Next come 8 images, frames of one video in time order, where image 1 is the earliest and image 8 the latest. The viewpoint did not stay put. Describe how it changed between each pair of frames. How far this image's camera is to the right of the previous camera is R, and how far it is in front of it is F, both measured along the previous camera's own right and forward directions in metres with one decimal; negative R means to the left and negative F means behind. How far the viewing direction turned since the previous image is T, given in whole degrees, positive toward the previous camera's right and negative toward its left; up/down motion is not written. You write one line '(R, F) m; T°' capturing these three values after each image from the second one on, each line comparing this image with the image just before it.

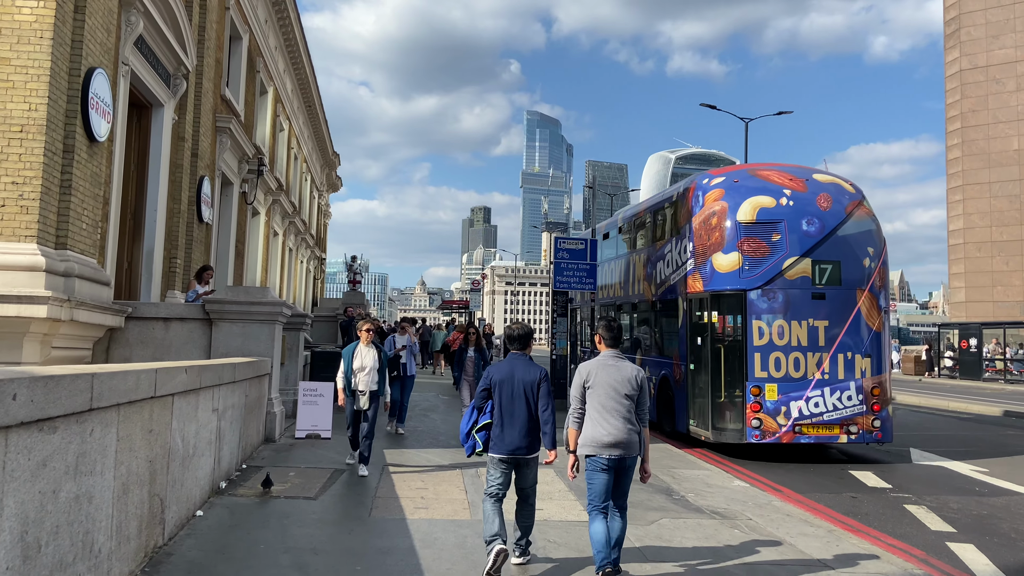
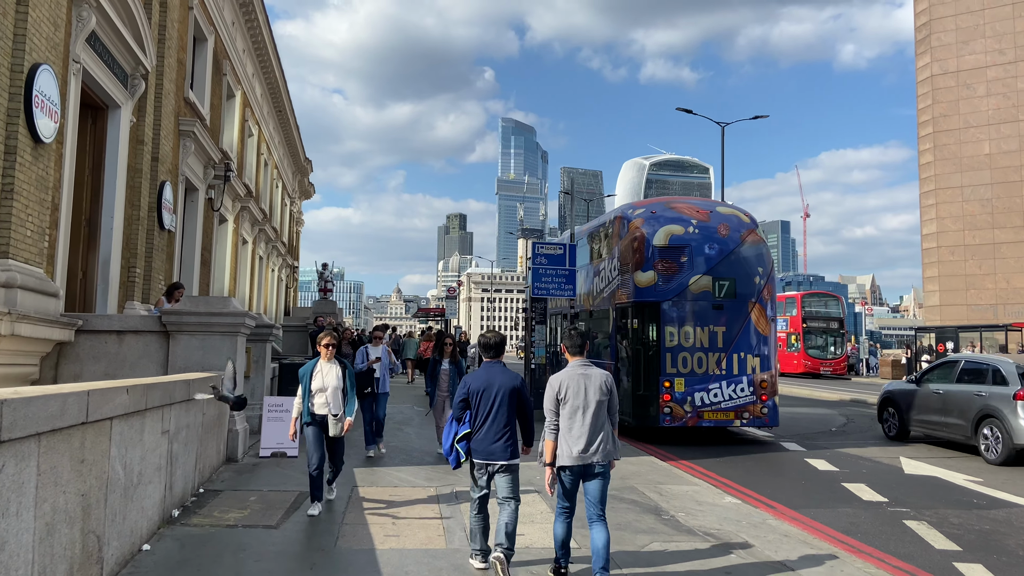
(0.0, +0.5) m; +2°
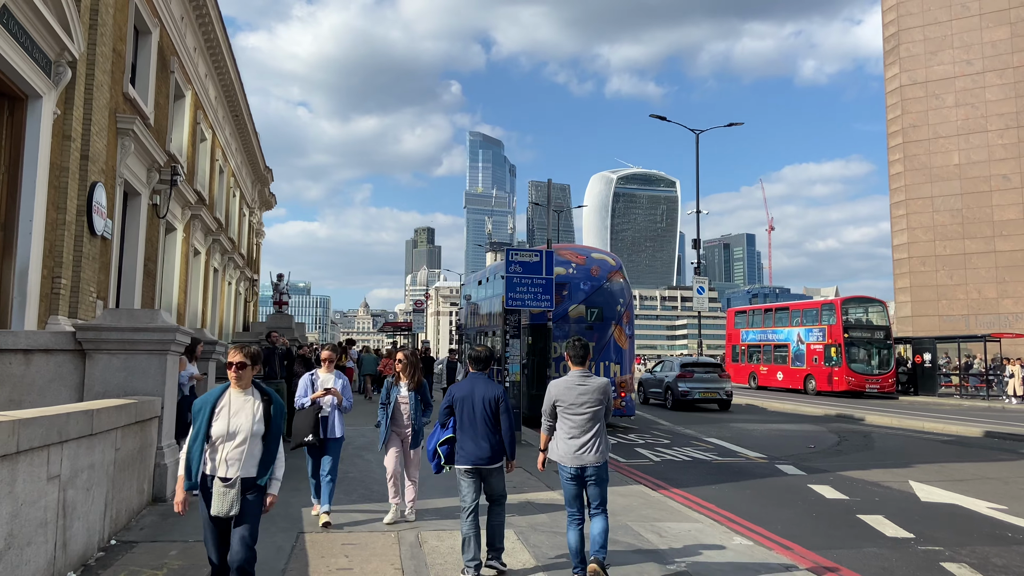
(-0.1, +1.1) m; +2°
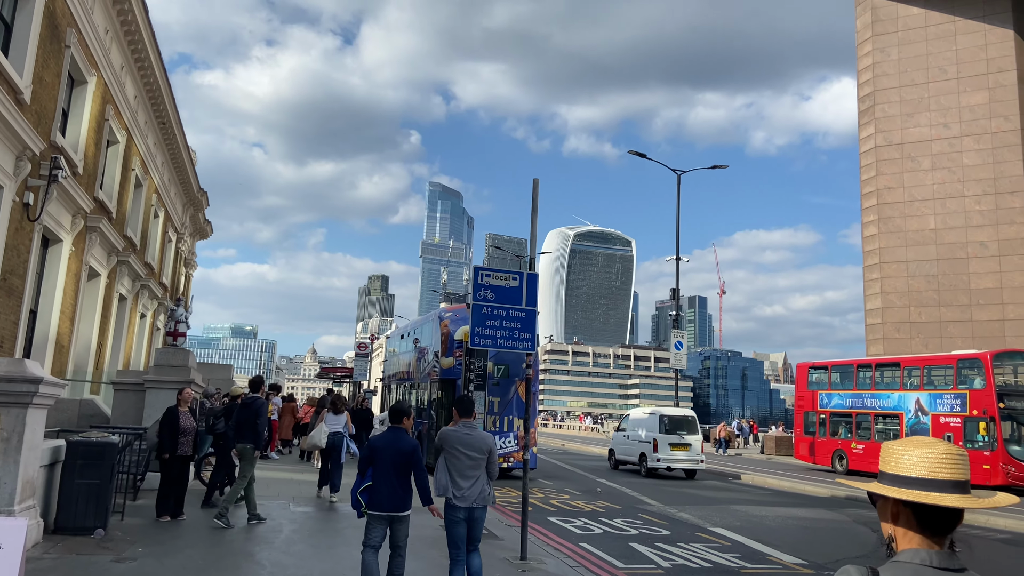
(-0.2, +3.1) m; +3°
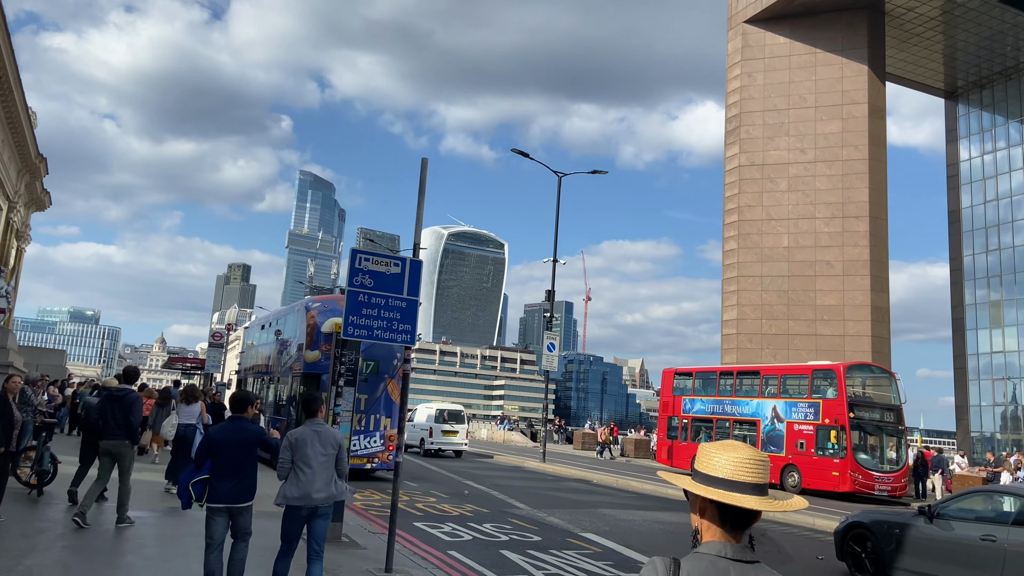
(-0.1, +0.6) m; +10°
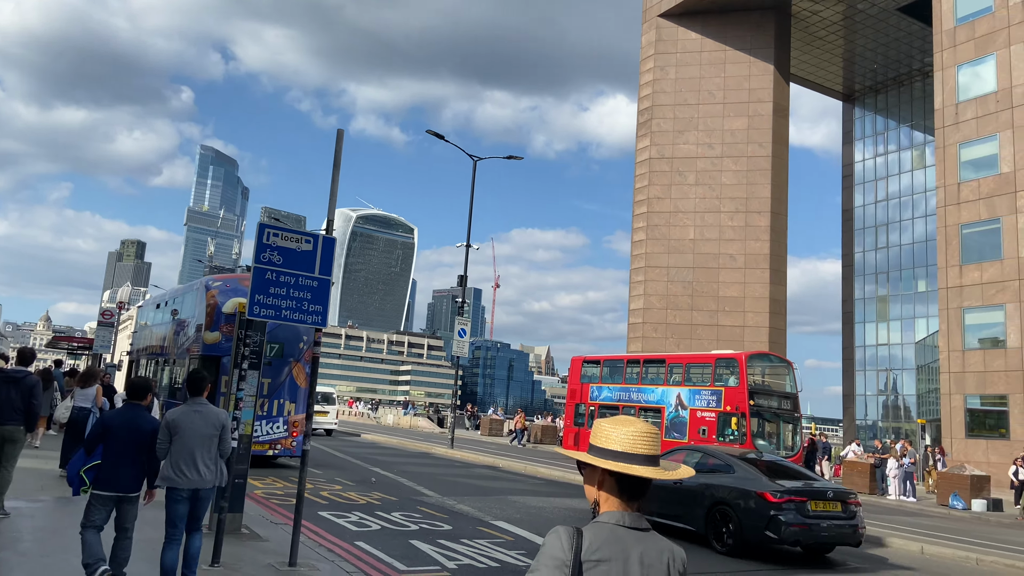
(-0.1, +0.3) m; +7°
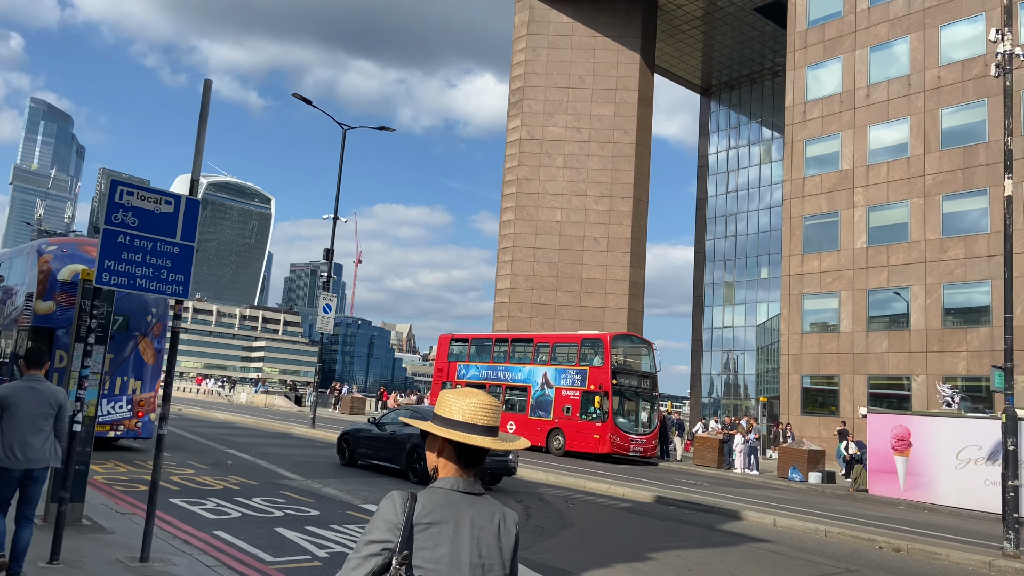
(-0.2, +0.4) m; +10°
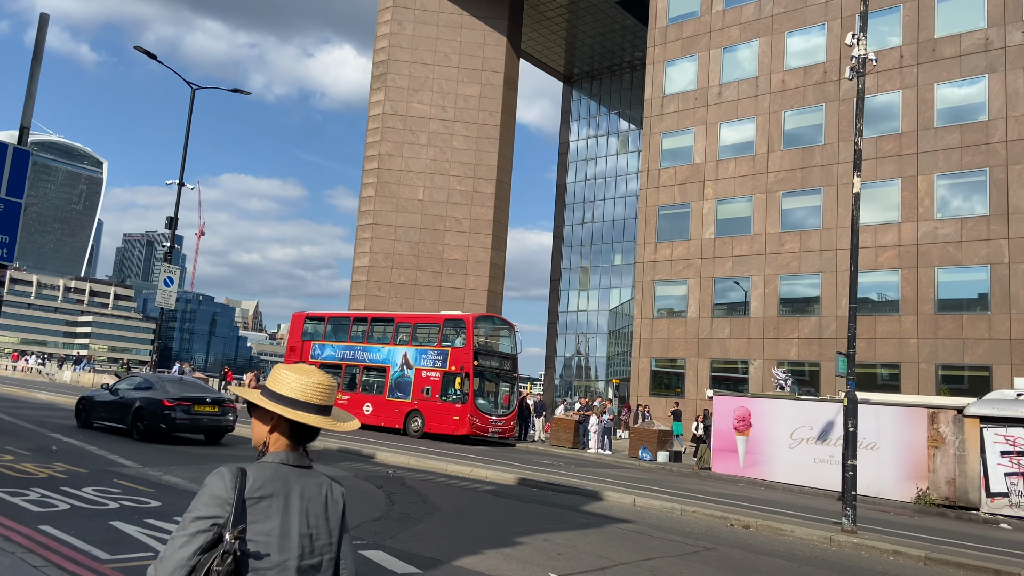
(-0.2, +0.4) m; +10°
